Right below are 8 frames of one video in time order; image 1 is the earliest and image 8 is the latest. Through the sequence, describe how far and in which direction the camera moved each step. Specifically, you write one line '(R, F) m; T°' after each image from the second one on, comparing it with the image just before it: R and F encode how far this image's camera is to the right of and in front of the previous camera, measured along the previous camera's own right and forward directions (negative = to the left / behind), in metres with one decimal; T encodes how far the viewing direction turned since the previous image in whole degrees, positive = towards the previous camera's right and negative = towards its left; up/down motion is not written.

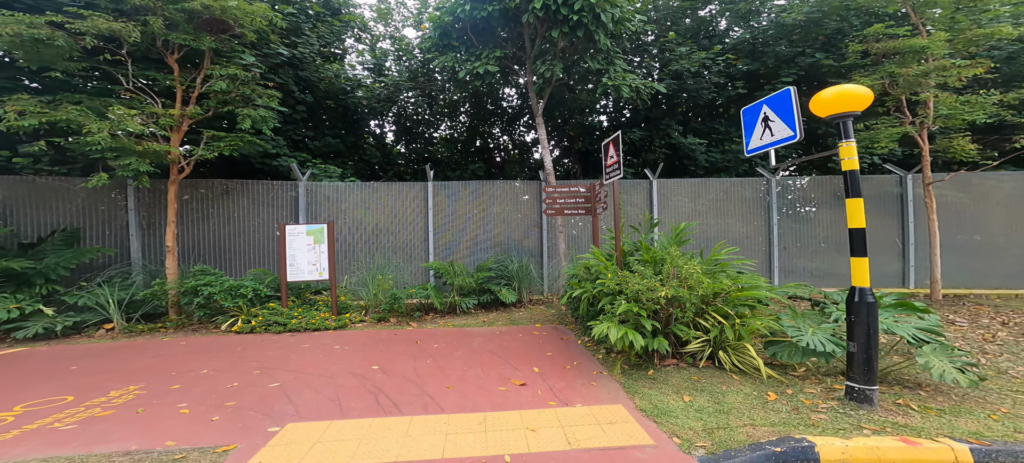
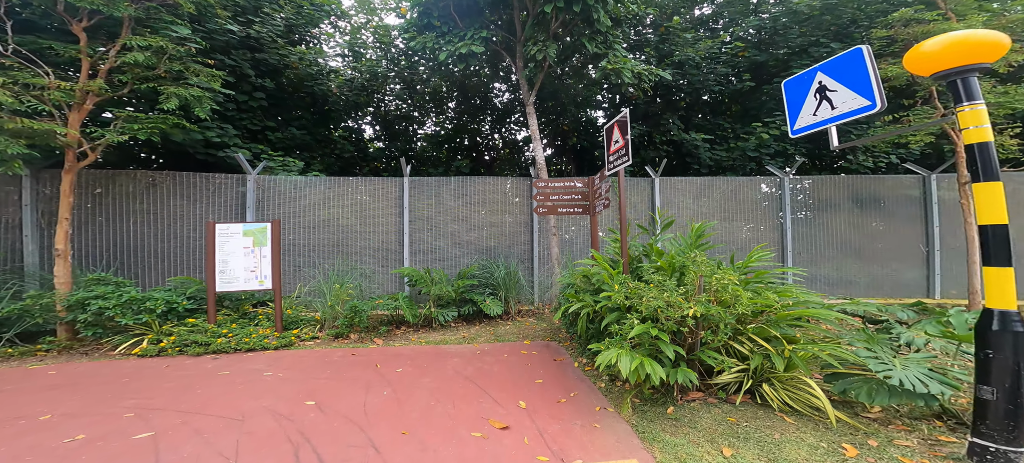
(+0.1, +0.9) m; +1°
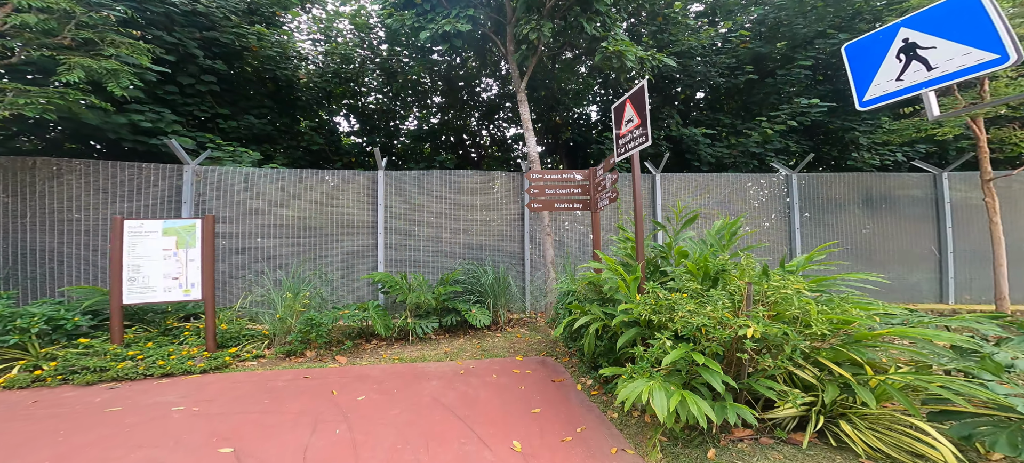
(0.0, +0.7) m; +2°
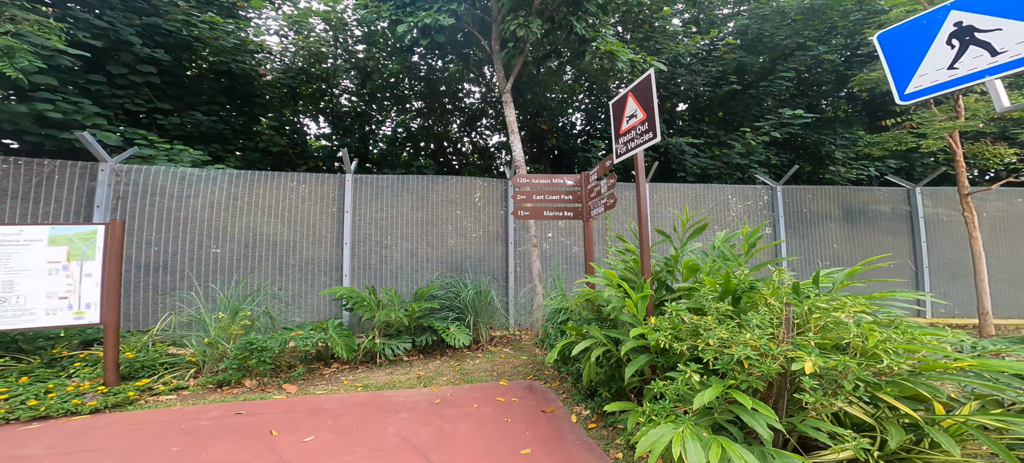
(-0.1, +0.4) m; +3°
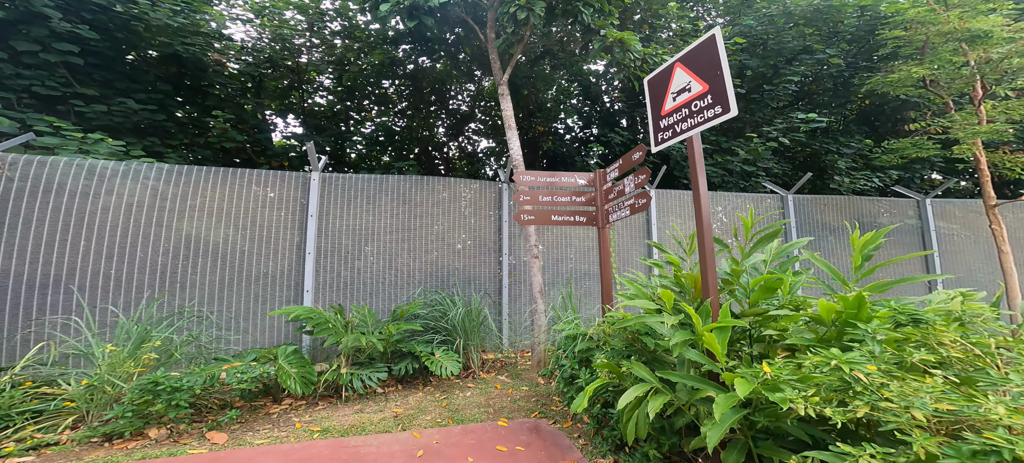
(-0.2, +0.8) m; +3°
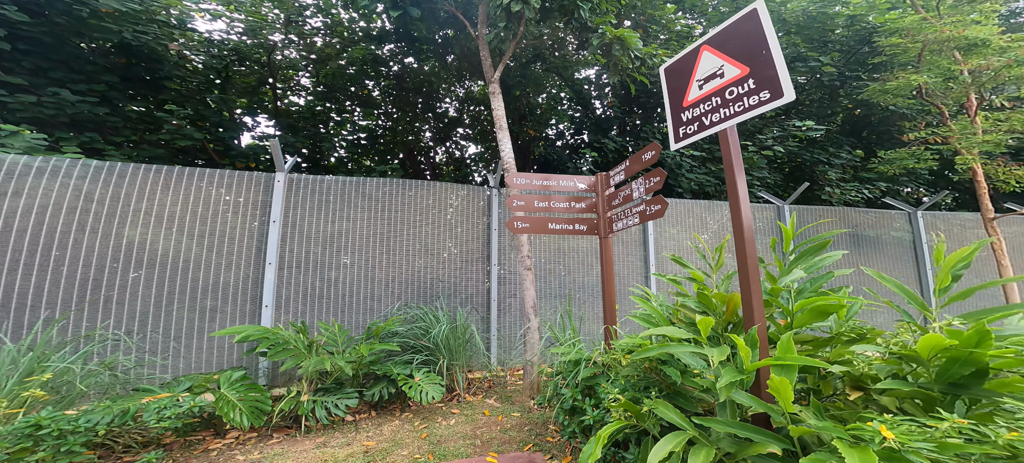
(-0.1, +0.4) m; +2°
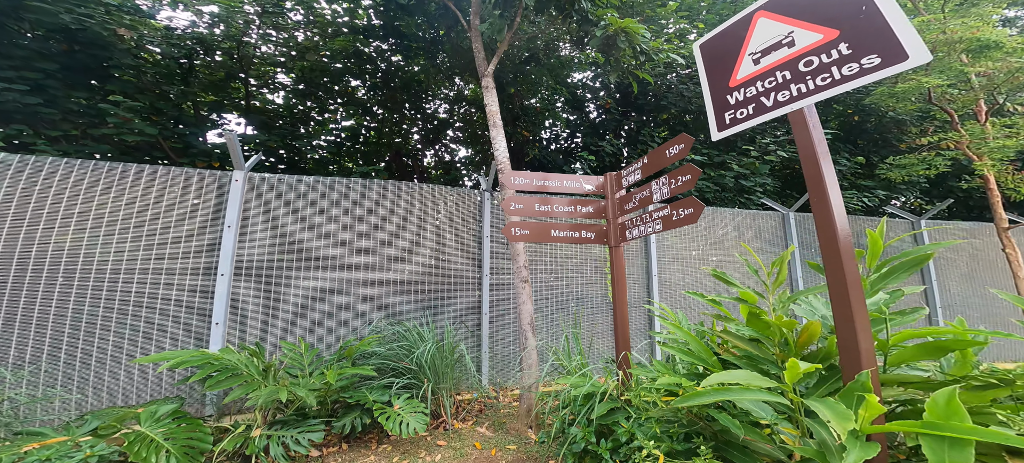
(-0.1, +0.4) m; +2°
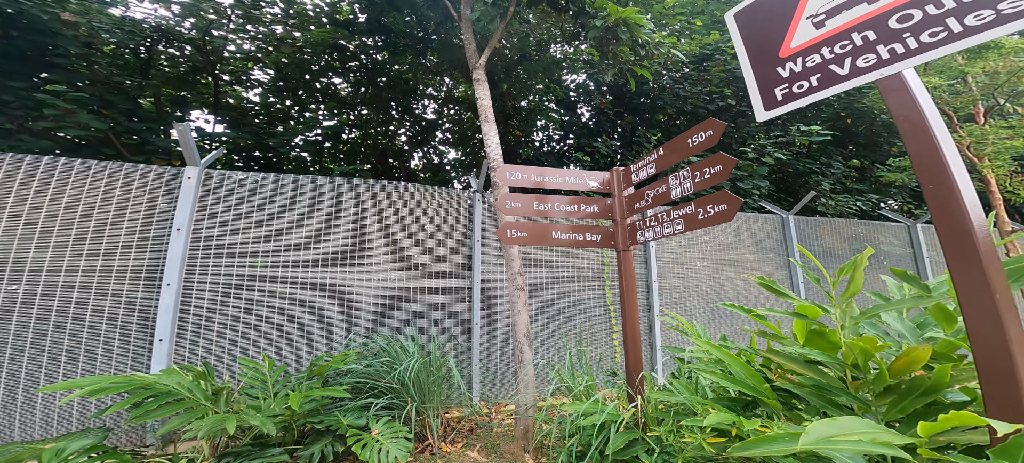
(-0.1, +0.3) m; +2°
